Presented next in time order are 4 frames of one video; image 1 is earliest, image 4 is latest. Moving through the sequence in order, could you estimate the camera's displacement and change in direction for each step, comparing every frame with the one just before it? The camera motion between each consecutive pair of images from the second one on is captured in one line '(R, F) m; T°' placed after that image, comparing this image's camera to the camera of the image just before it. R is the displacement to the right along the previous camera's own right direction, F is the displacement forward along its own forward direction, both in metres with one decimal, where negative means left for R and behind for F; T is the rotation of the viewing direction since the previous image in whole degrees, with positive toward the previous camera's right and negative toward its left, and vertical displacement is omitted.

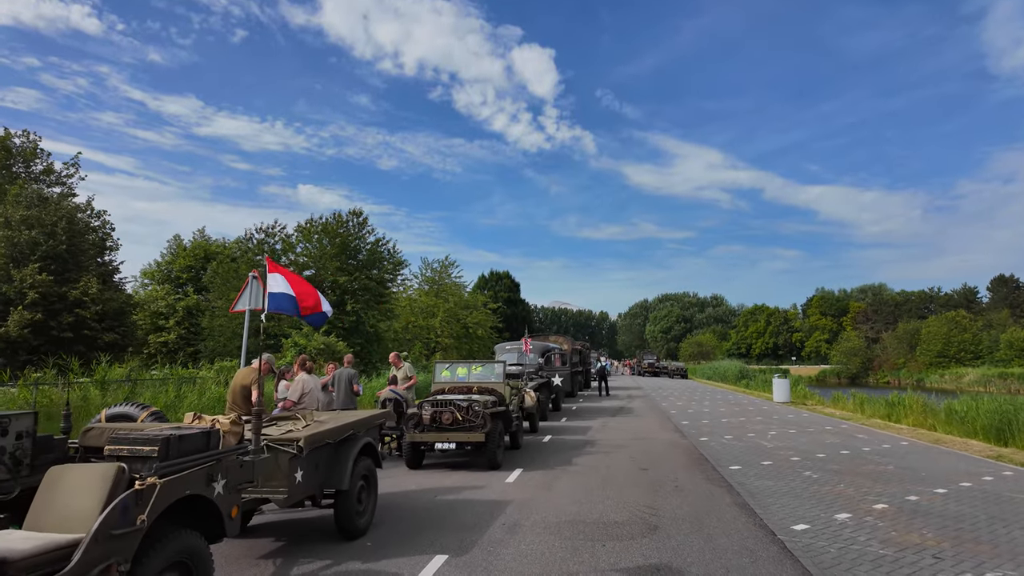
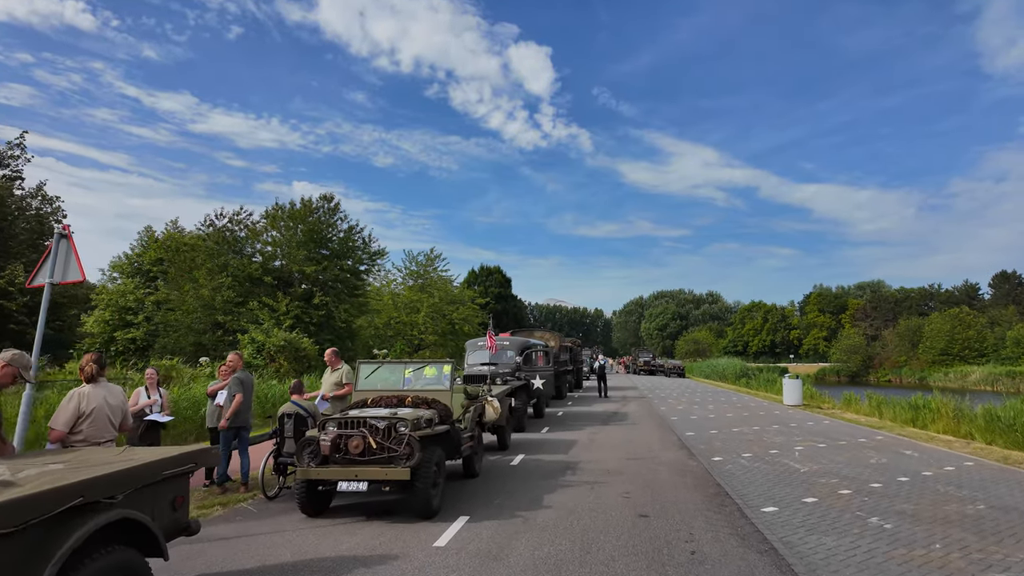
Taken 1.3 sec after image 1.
(+0.6, +2.9) m; 0°
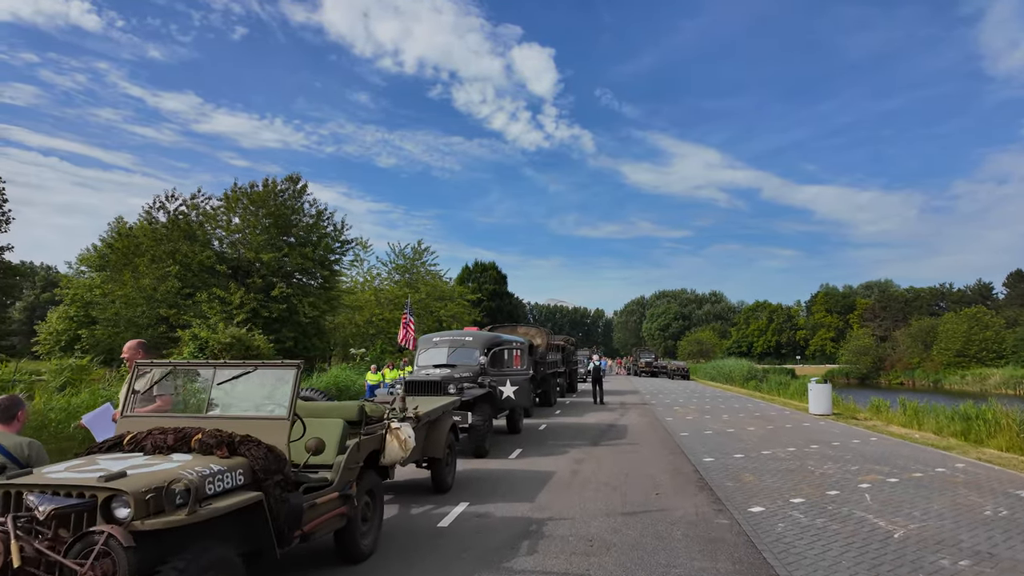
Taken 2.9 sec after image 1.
(+0.7, +3.5) m; 0°
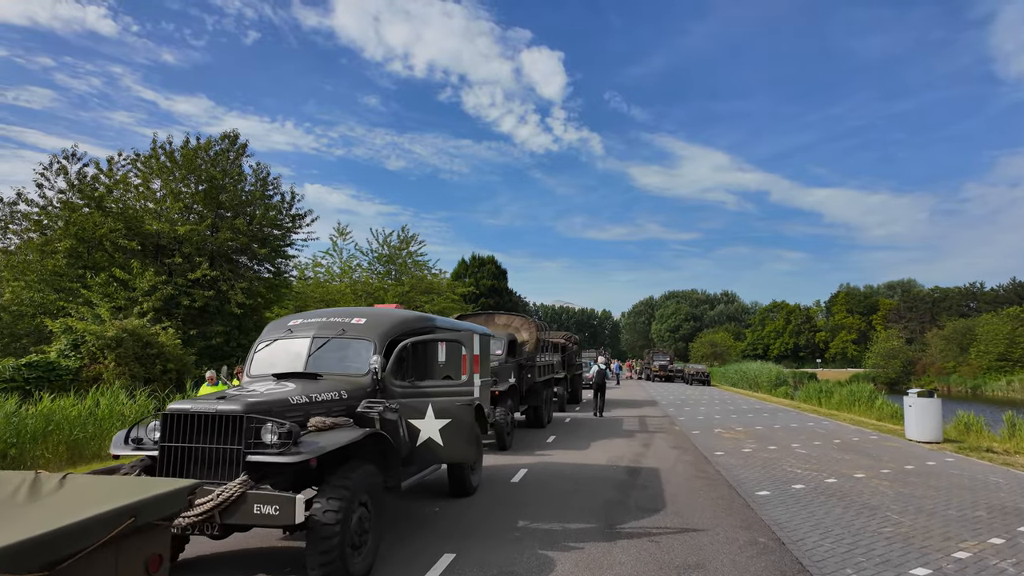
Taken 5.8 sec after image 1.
(+0.7, +6.0) m; -1°
